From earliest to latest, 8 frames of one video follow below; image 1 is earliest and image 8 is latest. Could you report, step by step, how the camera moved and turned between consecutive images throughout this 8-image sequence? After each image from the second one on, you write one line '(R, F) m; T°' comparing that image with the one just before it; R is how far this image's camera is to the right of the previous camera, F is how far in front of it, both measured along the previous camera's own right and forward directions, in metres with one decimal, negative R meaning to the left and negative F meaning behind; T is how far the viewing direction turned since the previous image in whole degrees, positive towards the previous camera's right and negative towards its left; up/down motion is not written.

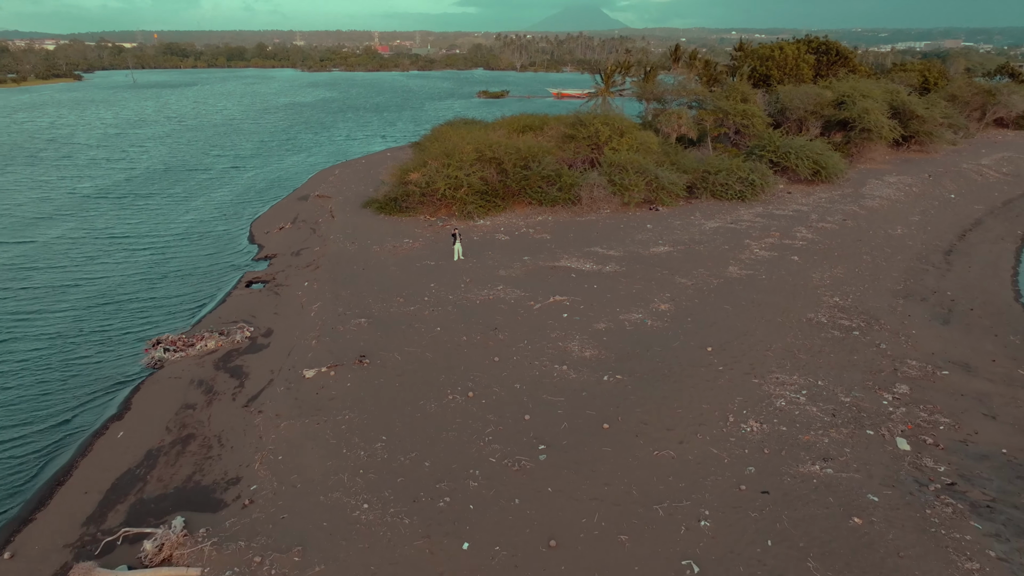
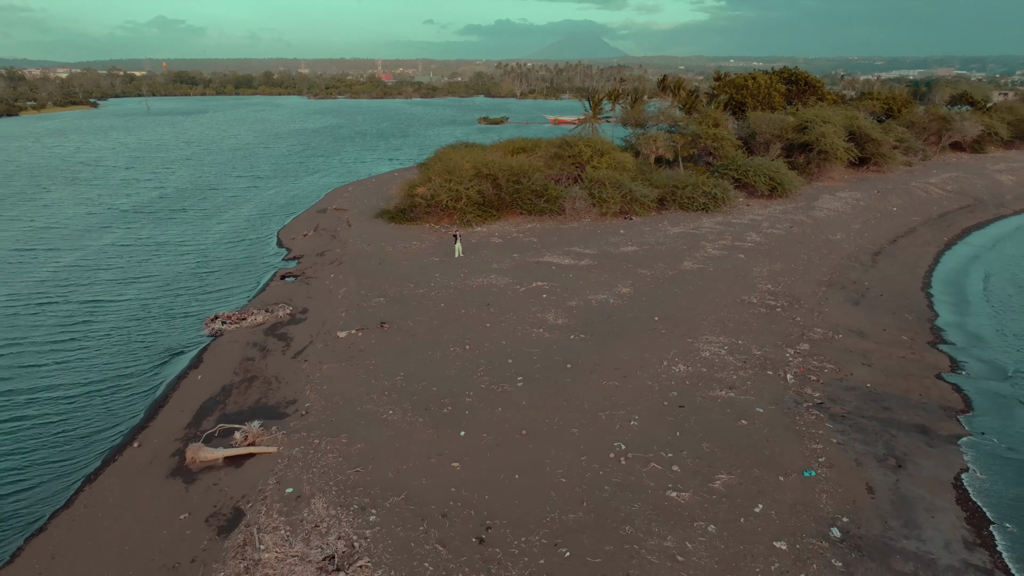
(+0.3, -3.1) m; 0°
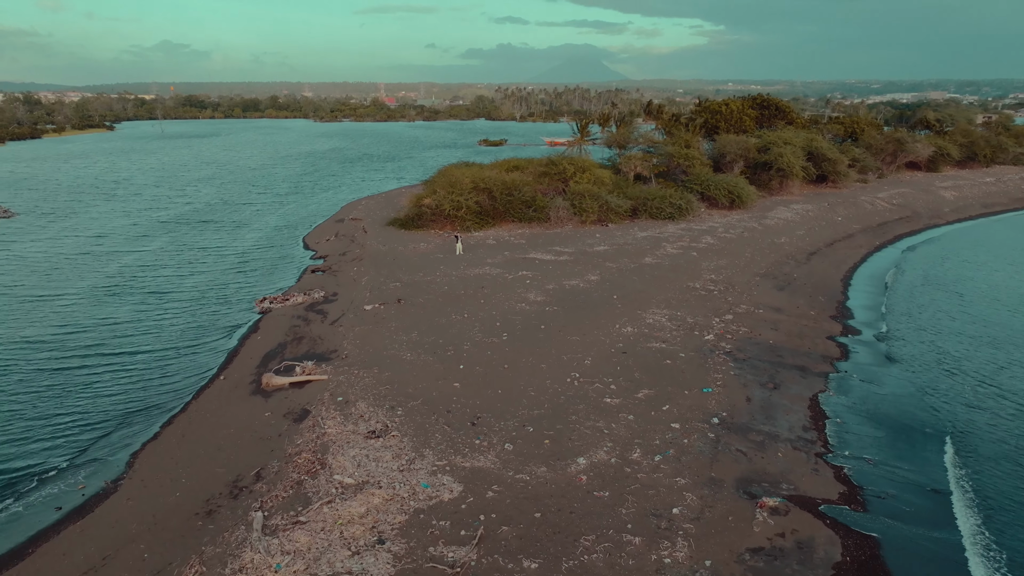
(+0.3, -3.9) m; 0°
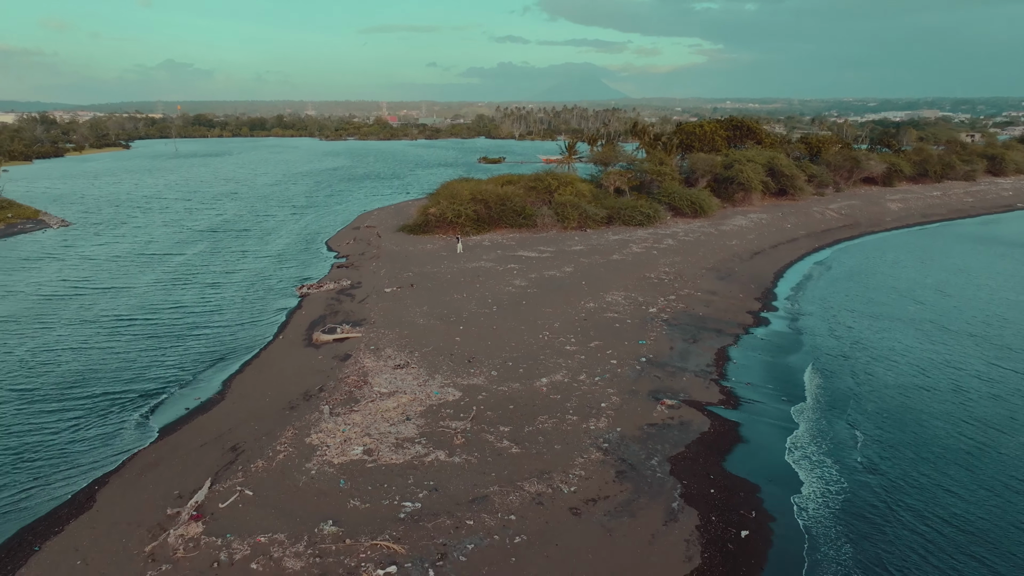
(+0.4, -4.8) m; 0°
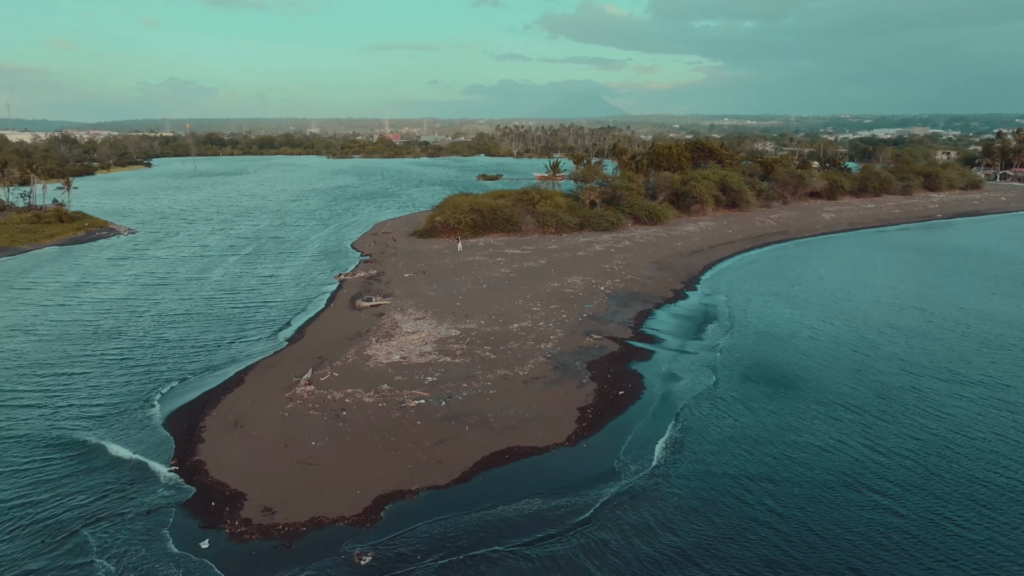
(+0.6, -7.8) m; 0°
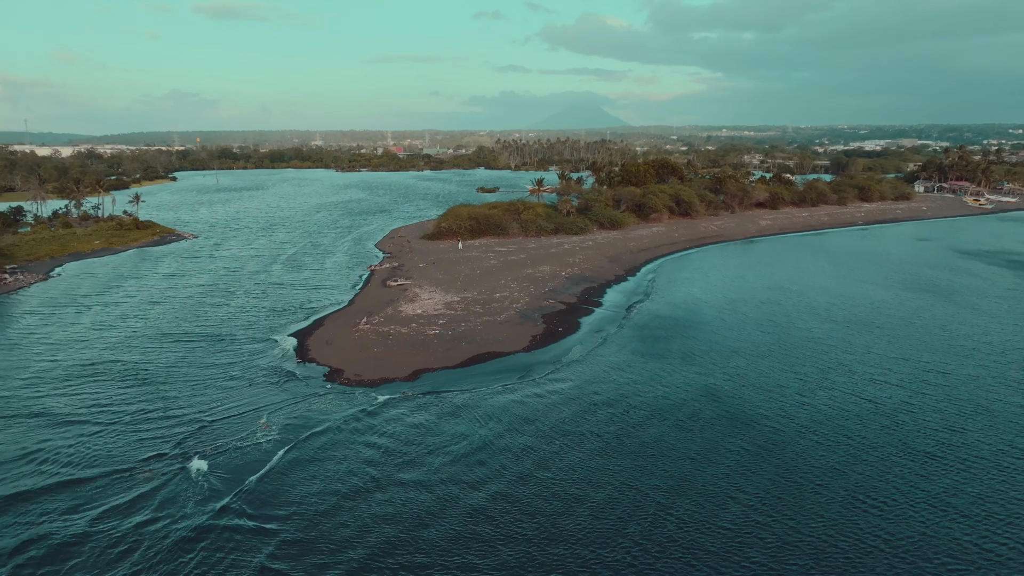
(+0.8, -10.9) m; 0°
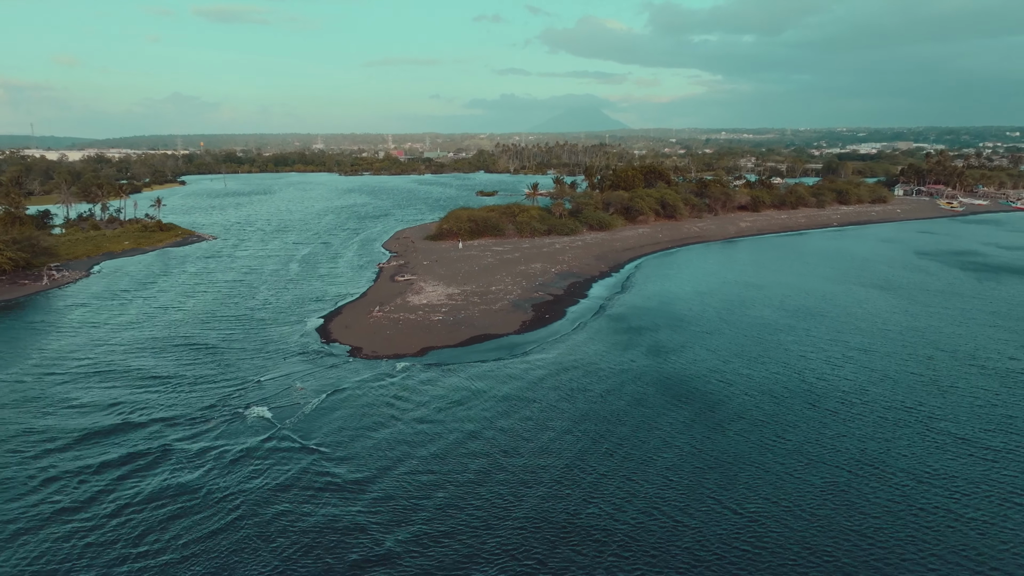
(+0.3, -4.4) m; 0°
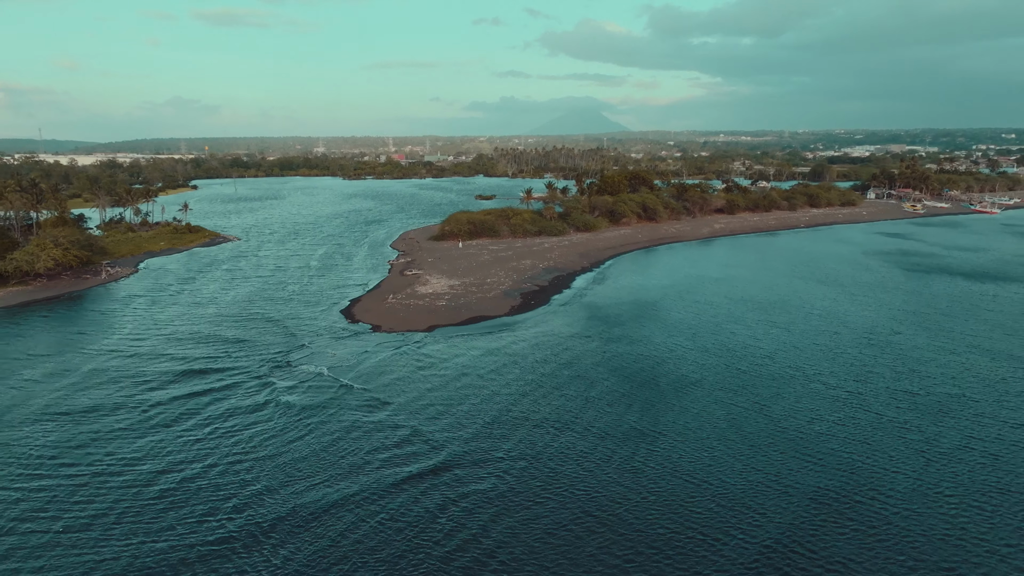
(+0.5, -6.6) m; 0°
